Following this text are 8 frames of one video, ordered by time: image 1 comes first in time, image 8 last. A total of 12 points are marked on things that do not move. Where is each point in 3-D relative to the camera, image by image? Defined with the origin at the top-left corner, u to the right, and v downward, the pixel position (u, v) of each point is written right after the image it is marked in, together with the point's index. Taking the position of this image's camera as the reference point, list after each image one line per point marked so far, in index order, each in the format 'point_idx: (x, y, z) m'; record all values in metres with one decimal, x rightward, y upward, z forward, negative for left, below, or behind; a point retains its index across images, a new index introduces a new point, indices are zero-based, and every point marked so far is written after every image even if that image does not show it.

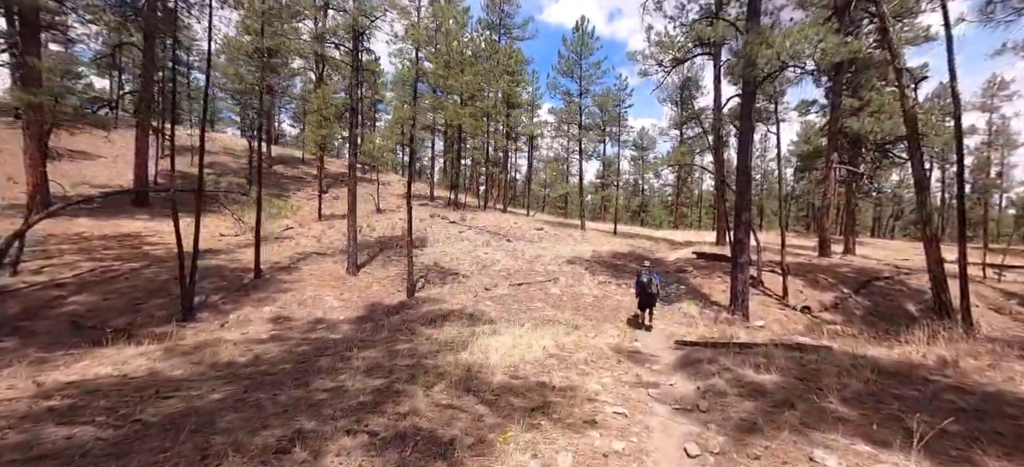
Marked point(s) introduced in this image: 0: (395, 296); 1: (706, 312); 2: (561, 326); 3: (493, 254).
0: (-3.2, -1.7, +11.5) m
1: (+5.4, -2.2, +11.5) m
2: (+1.2, -2.2, +9.7) m
3: (-0.7, -0.9, +17.0) m
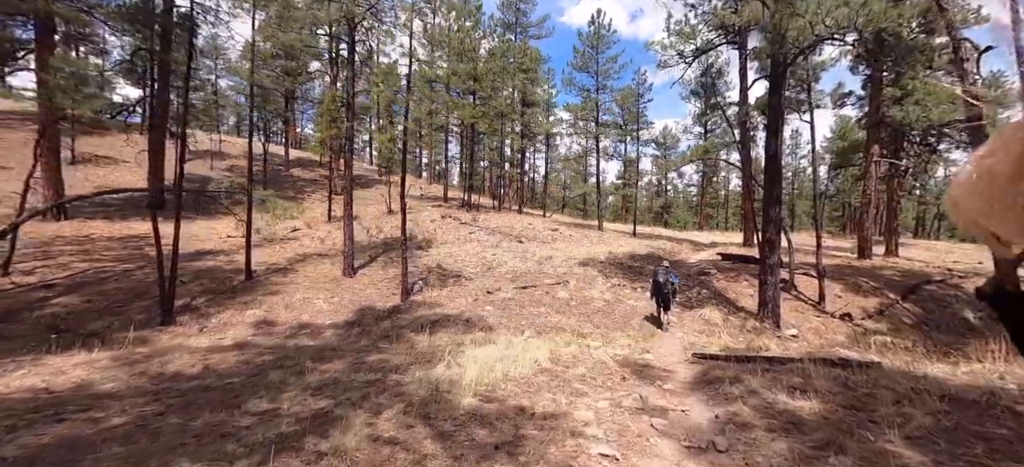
0: (-3.2, -1.7, +10.7) m
1: (+5.4, -2.1, +10.3) m
2: (+1.1, -2.2, +8.7) m
3: (-0.4, -0.9, +16.1) m
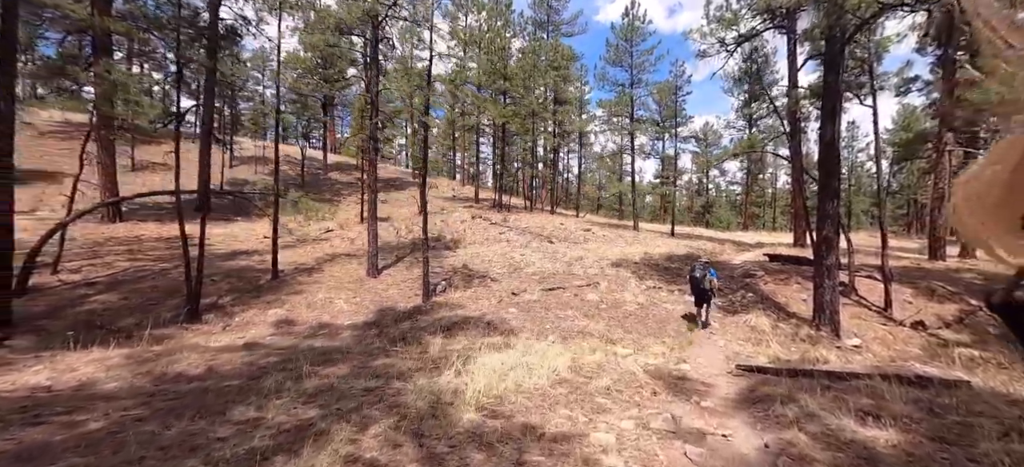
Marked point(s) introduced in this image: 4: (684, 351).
0: (-2.5, -1.7, +10.4) m
1: (+6.0, -2.1, +9.3) m
2: (+1.6, -2.1, +8.1) m
3: (+0.7, -0.9, +15.5) m
4: (+3.2, -2.2, +7.6) m
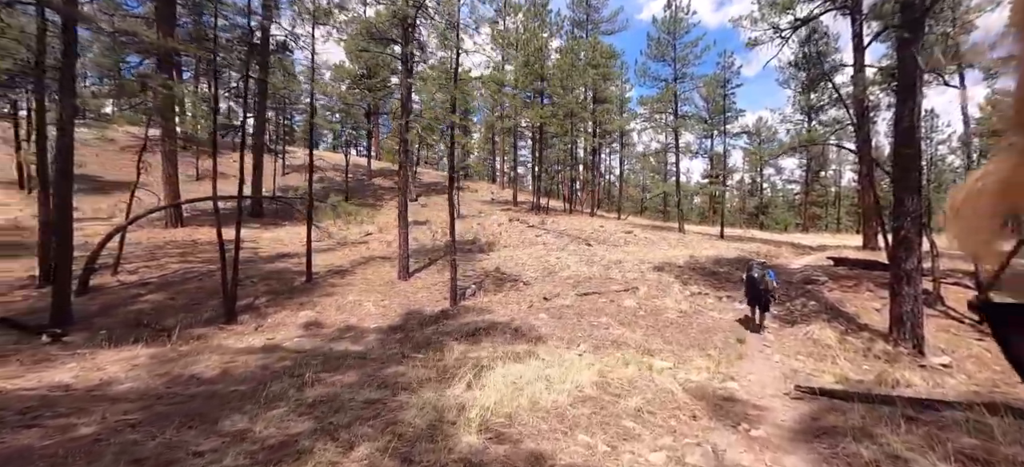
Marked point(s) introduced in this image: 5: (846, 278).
0: (-1.8, -1.7, +10.1) m
1: (+6.6, -2.1, +8.1) m
2: (+2.1, -2.1, +7.4) m
3: (+1.9, -0.9, +14.9) m
4: (+3.6, -2.2, +6.8) m
5: (+9.6, -1.3, +12.0) m
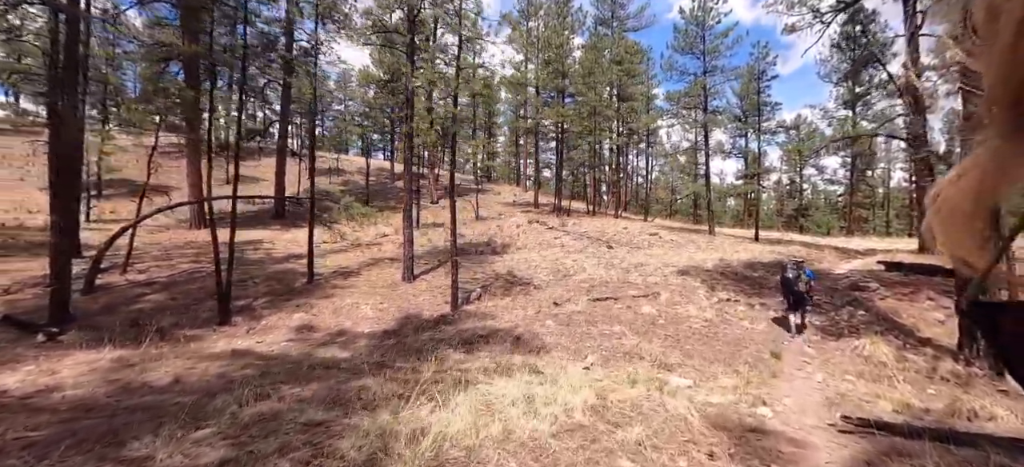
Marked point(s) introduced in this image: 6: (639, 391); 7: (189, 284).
0: (-1.6, -1.7, +9.5) m
1: (+6.6, -2.0, +6.9) m
2: (+2.0, -2.1, +6.5) m
3: (+2.4, -1.0, +14.0) m
4: (+3.5, -2.2, +5.8) m
5: (+9.9, -1.3, +10.6) m
6: (+1.5, -1.9, +5.0) m
7: (-8.7, -1.4, +11.3) m
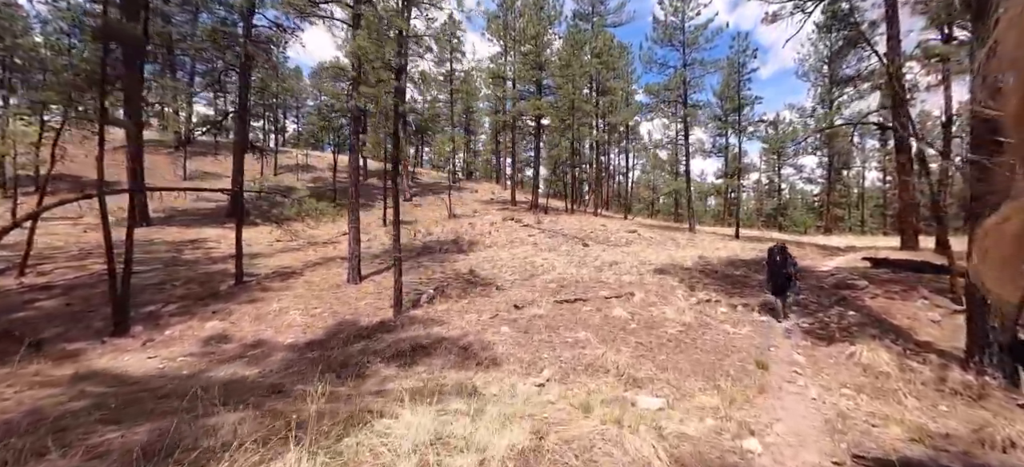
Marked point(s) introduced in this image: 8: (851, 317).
0: (-2.6, -1.6, +8.2) m
1: (+5.7, -1.9, +6.0) m
2: (+1.2, -1.9, +5.4) m
3: (+1.3, -0.9, +12.9) m
4: (+2.7, -2.0, +4.7) m
5: (+8.9, -1.1, +9.8) m
6: (+0.7, -1.7, +3.9) m
7: (-9.7, -1.3, +9.8) m
8: (+6.5, -1.6, +7.9) m
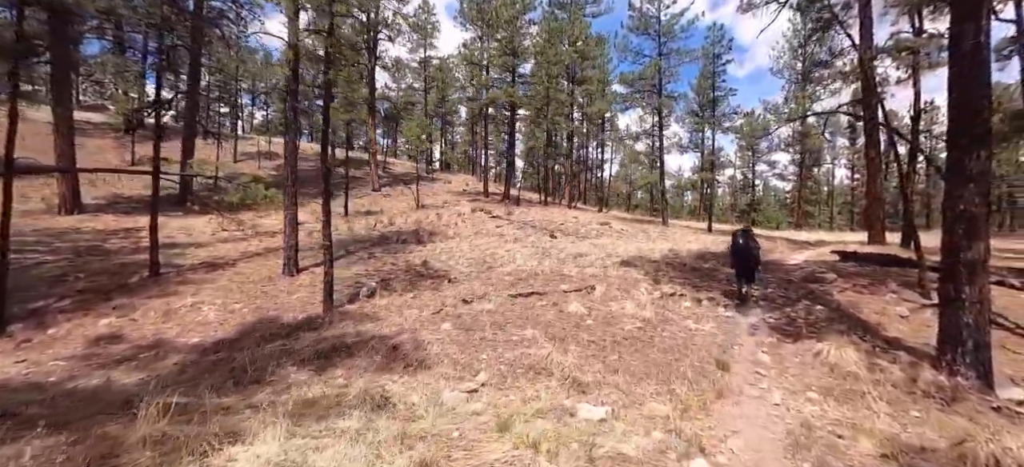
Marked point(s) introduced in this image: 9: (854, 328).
0: (-3.5, -1.3, +7.4) m
1: (+4.9, -1.7, +5.5) m
2: (+0.4, -1.7, +4.7) m
3: (+0.1, -0.6, +12.2) m
4: (+1.9, -1.8, +4.1) m
5: (+7.9, -0.9, +9.4) m
6: (0.0, -1.6, +3.1) m
7: (-10.7, -1.0, +8.6) m
8: (+5.5, -1.4, +7.4) m
9: (+5.5, -1.5, +6.7) m
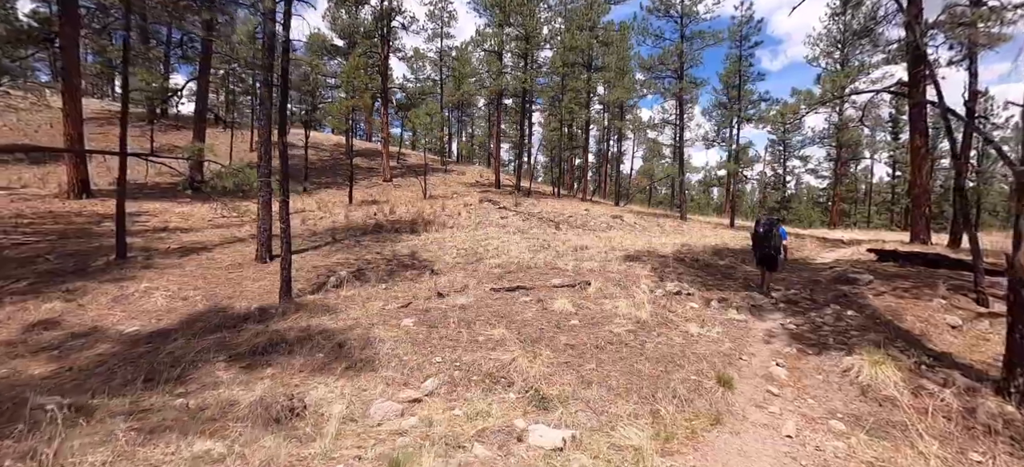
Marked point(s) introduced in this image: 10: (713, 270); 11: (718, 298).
0: (-3.9, -1.0, +6.7) m
1: (+4.4, -1.6, +4.4) m
2: (-0.1, -1.6, +3.8) m
3: (0.0, -0.3, +11.3) m
4: (+1.4, -1.7, +3.2) m
5: (+7.6, -0.8, +8.1) m
6: (-0.6, -1.4, +2.3) m
7: (-11.0, -0.5, +8.3) m
8: (+5.1, -1.3, +6.3) m
9: (+5.1, -1.4, +5.6) m
10: (+4.5, -0.8, +9.3) m
11: (+3.7, -1.1, +7.5) m
